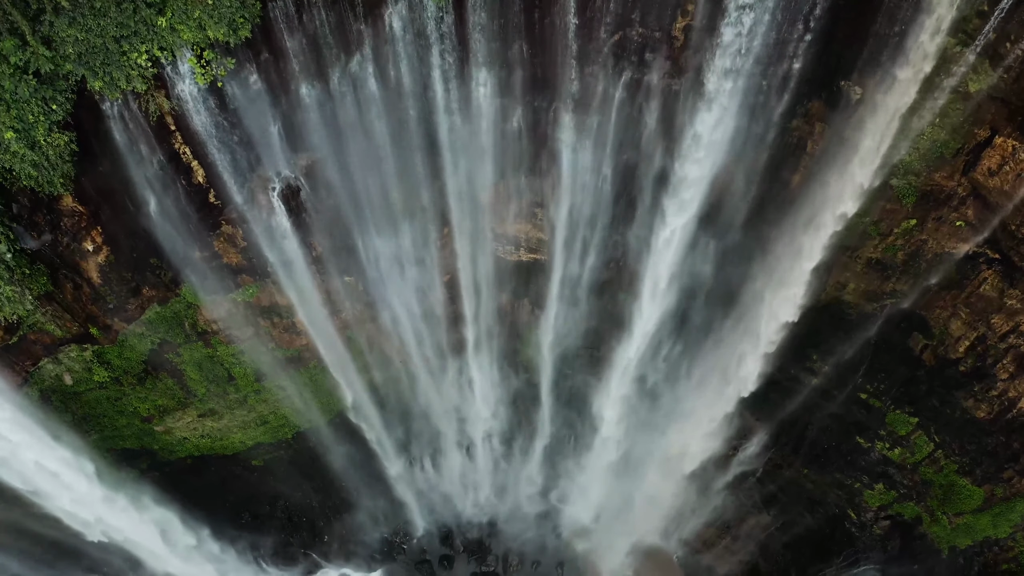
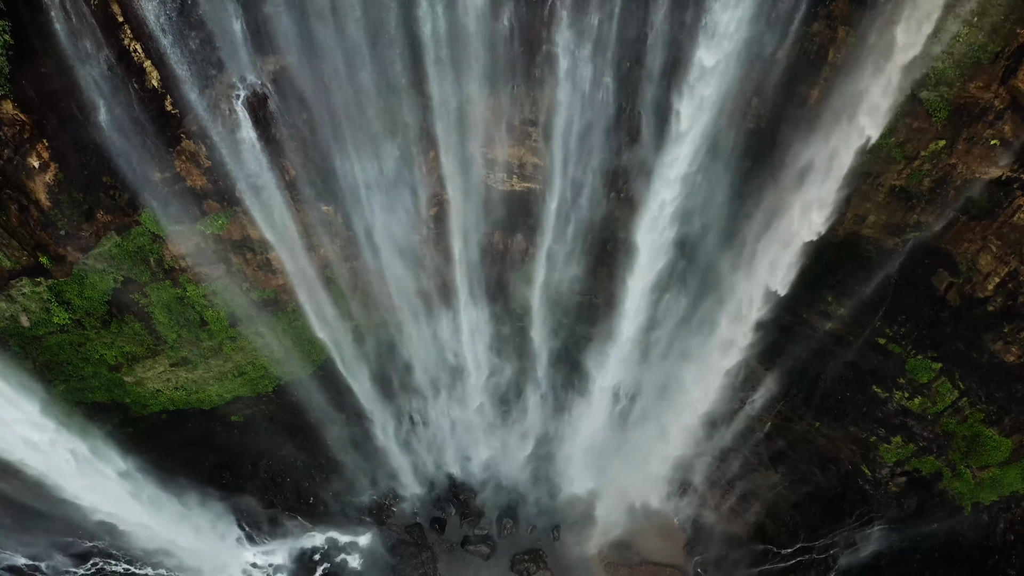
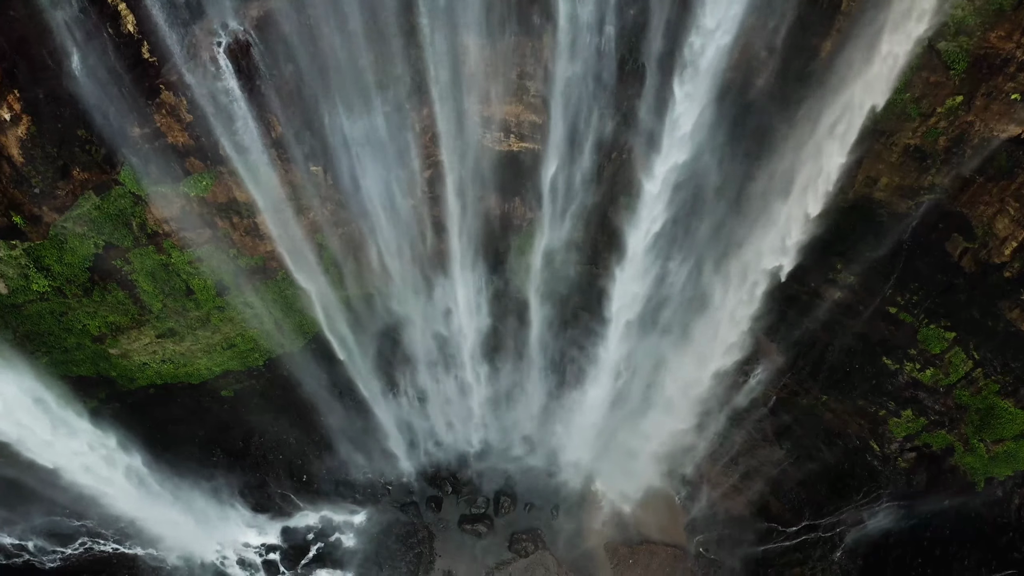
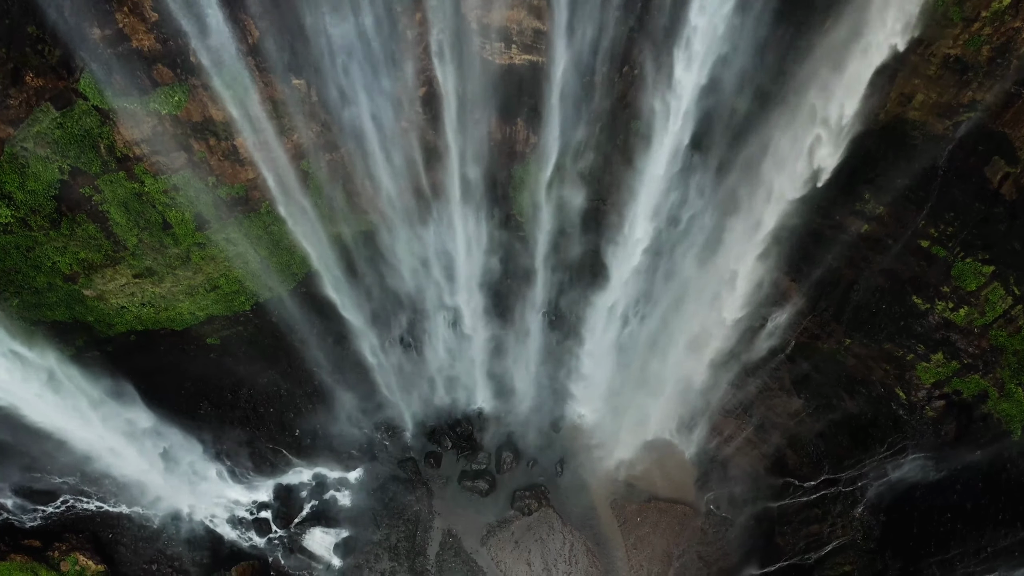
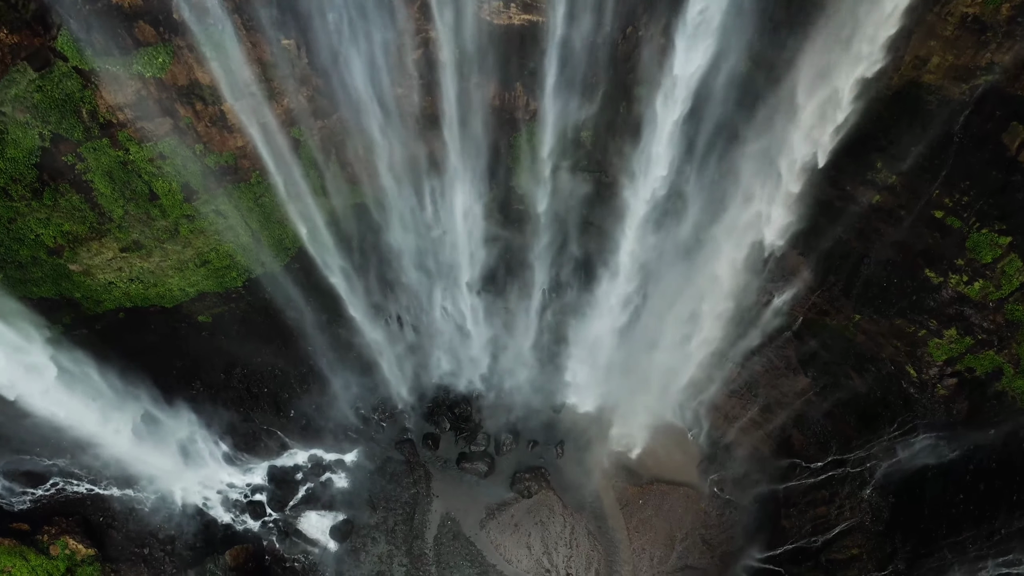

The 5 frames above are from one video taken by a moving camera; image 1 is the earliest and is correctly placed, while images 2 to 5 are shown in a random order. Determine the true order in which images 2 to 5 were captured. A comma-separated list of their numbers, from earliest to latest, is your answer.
2, 3, 4, 5
